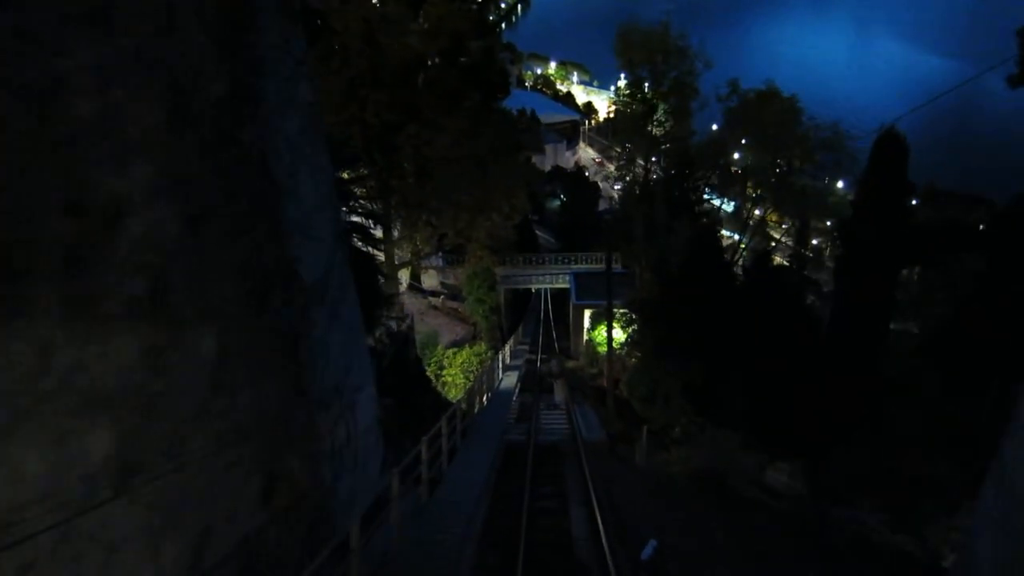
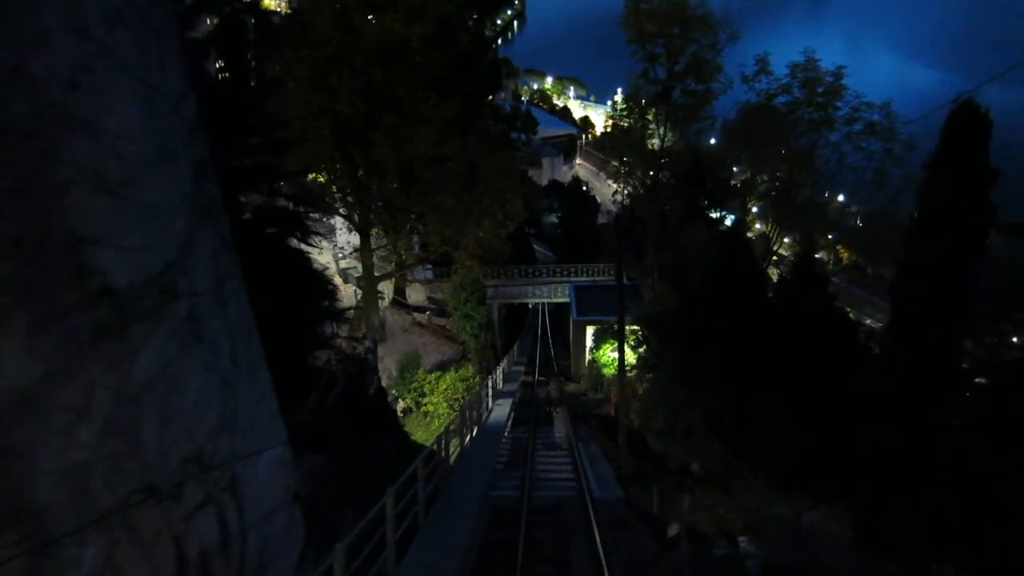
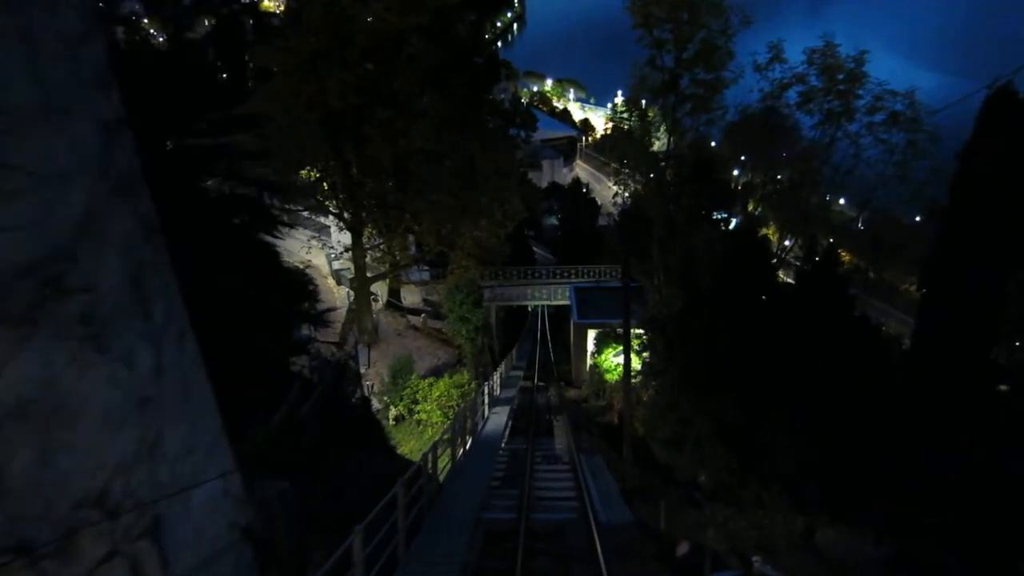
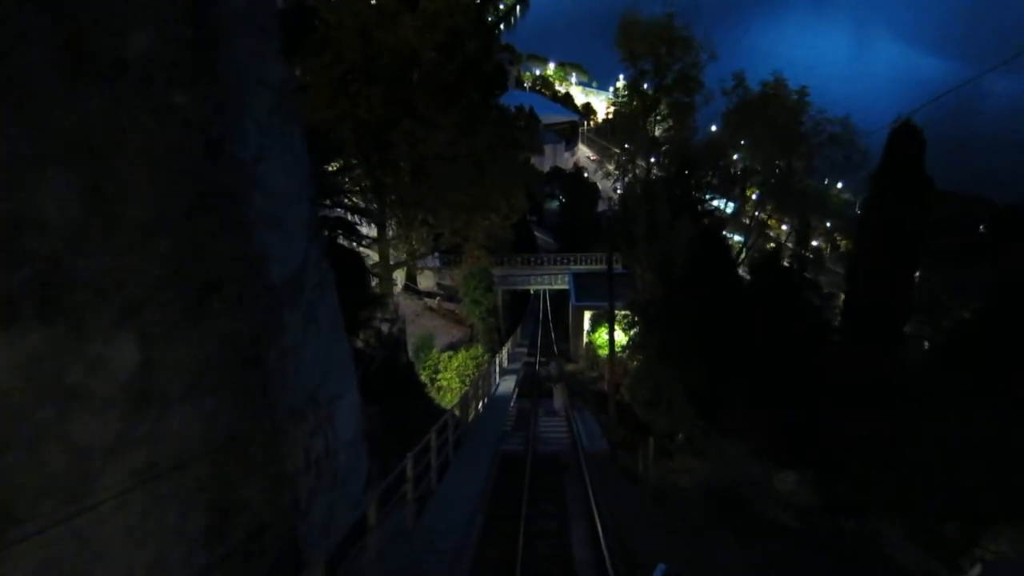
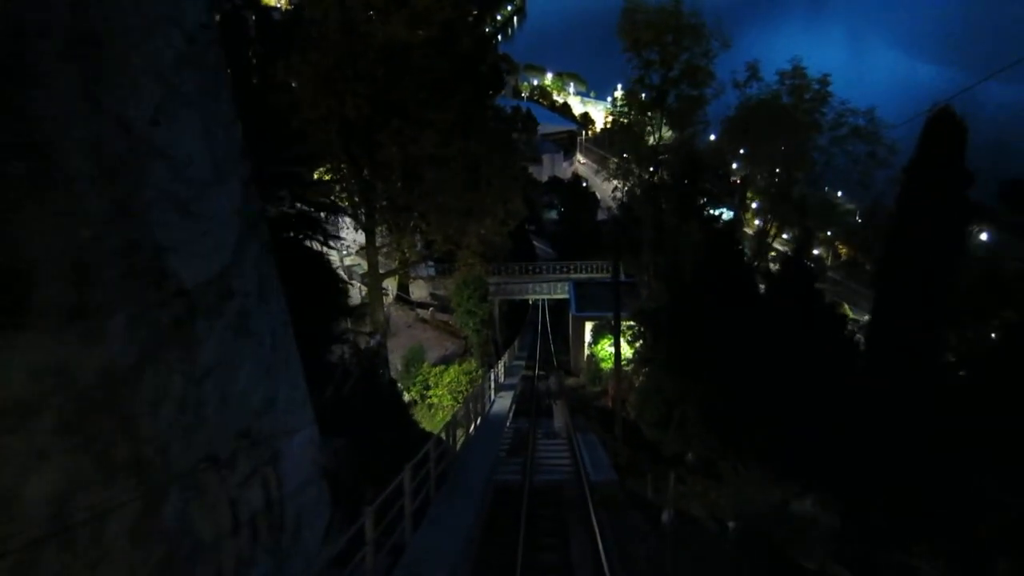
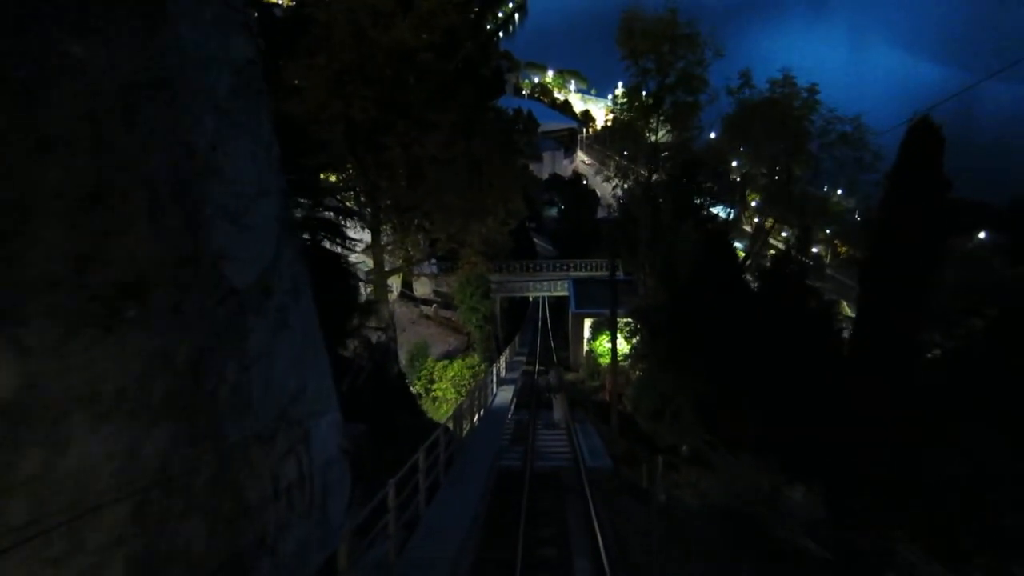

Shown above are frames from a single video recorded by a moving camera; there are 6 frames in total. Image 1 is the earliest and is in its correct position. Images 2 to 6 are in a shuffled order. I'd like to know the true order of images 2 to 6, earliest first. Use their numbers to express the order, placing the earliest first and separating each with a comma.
4, 6, 5, 2, 3
